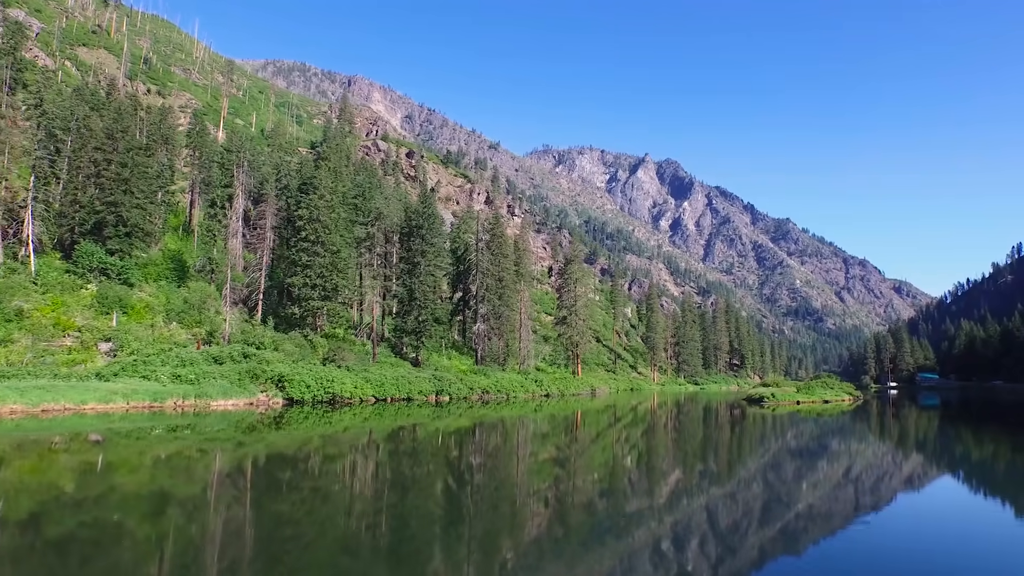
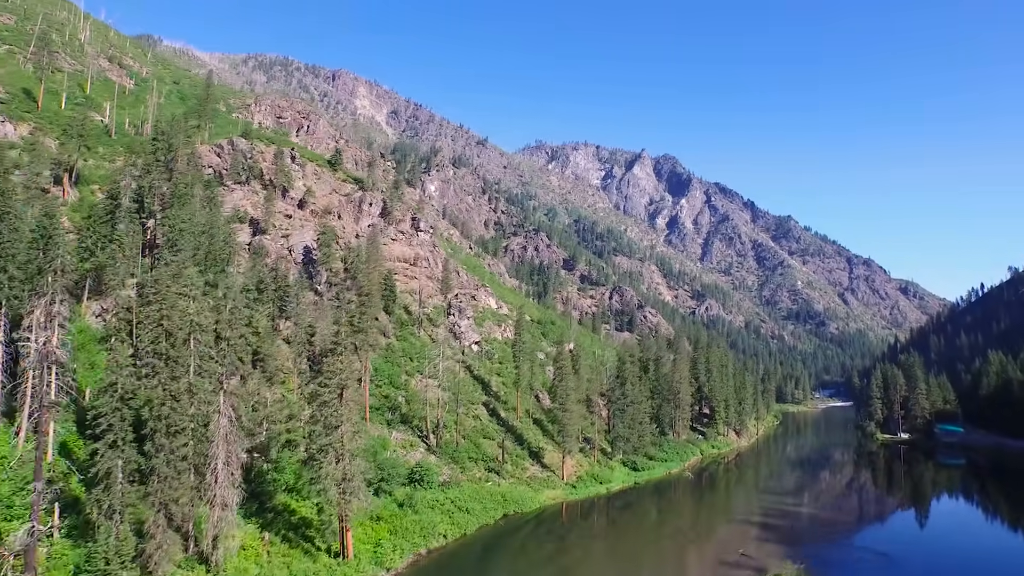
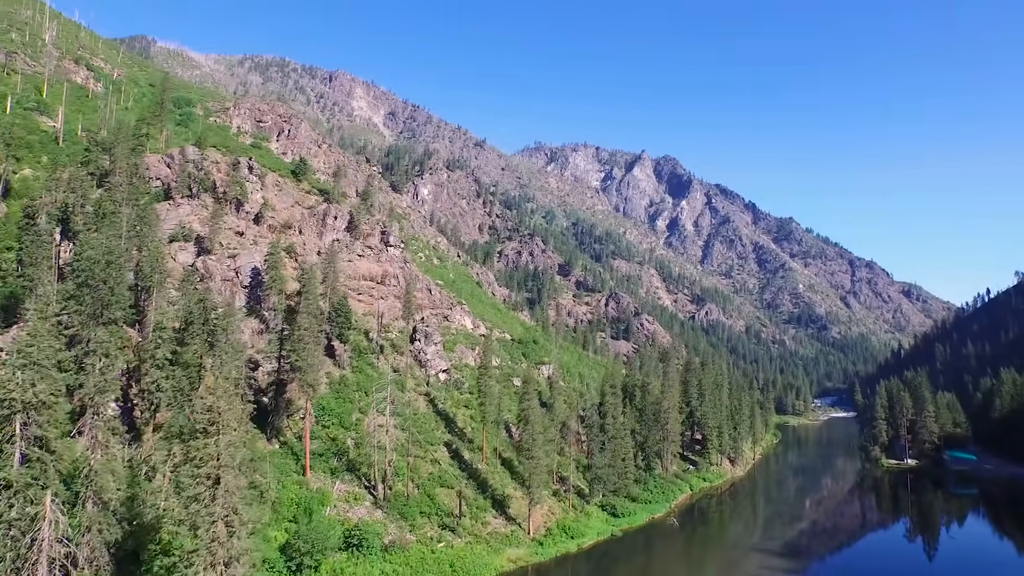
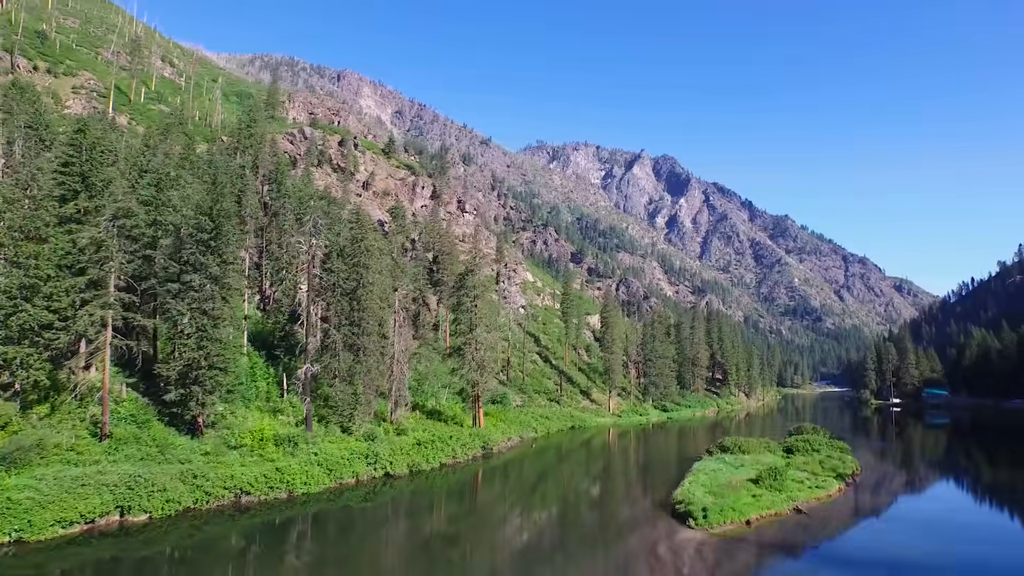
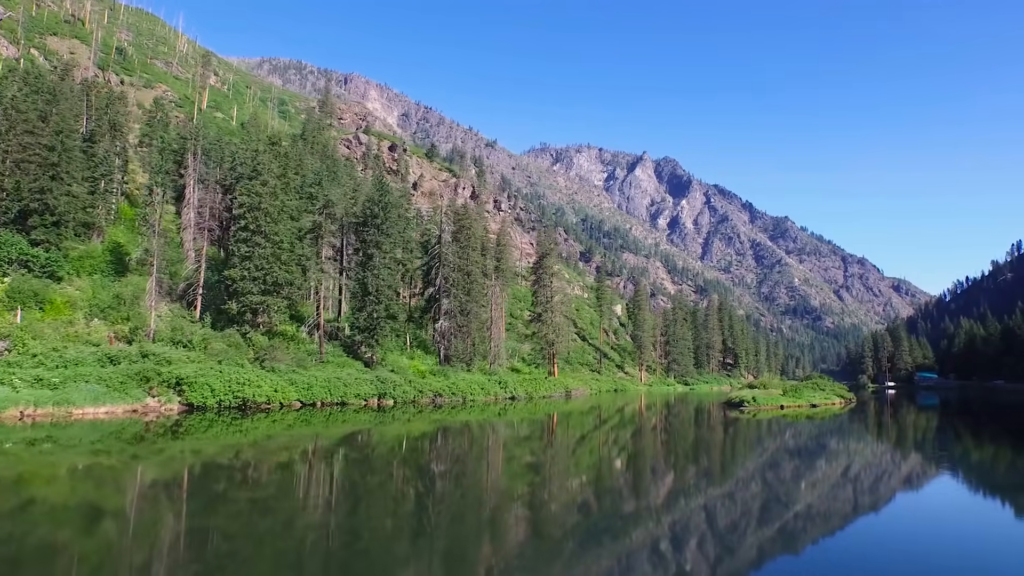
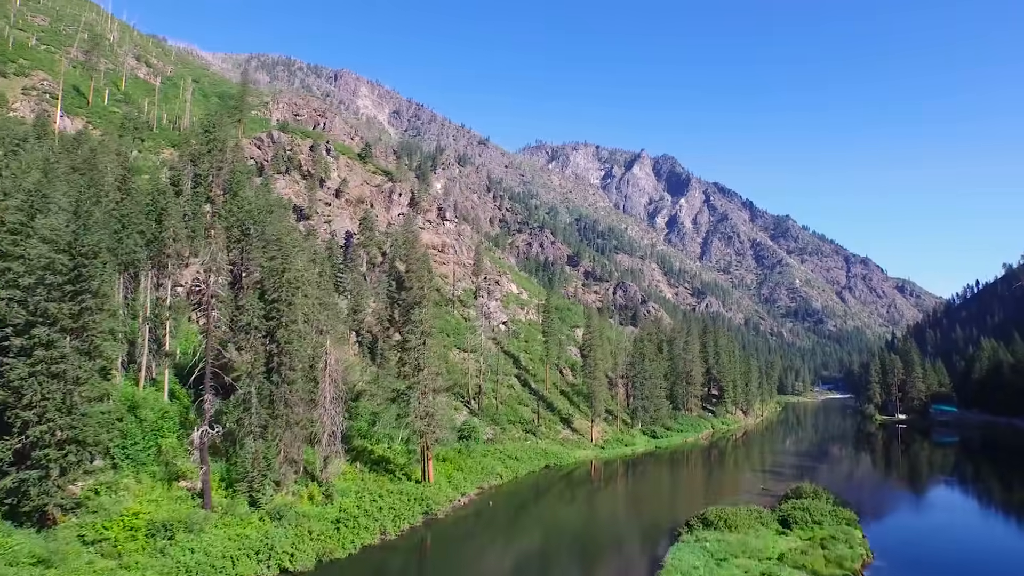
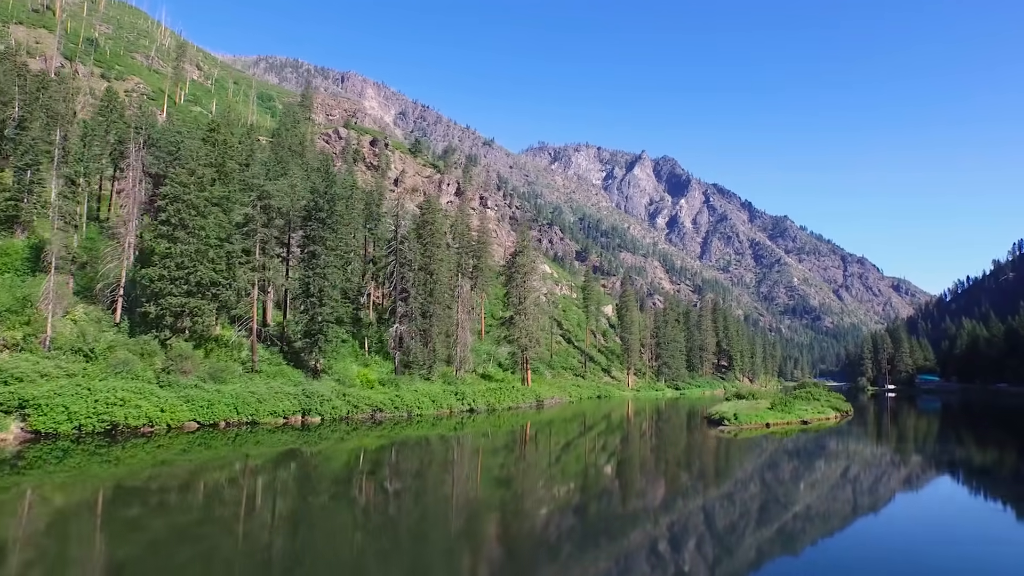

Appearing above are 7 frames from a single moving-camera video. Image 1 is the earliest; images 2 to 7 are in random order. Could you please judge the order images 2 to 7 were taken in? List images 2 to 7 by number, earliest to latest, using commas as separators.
5, 7, 4, 6, 2, 3
